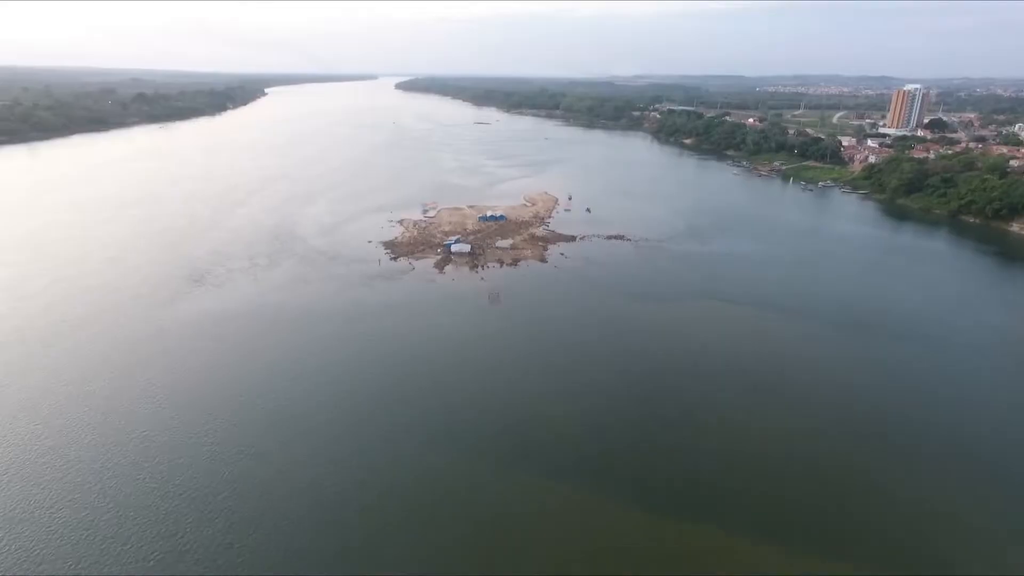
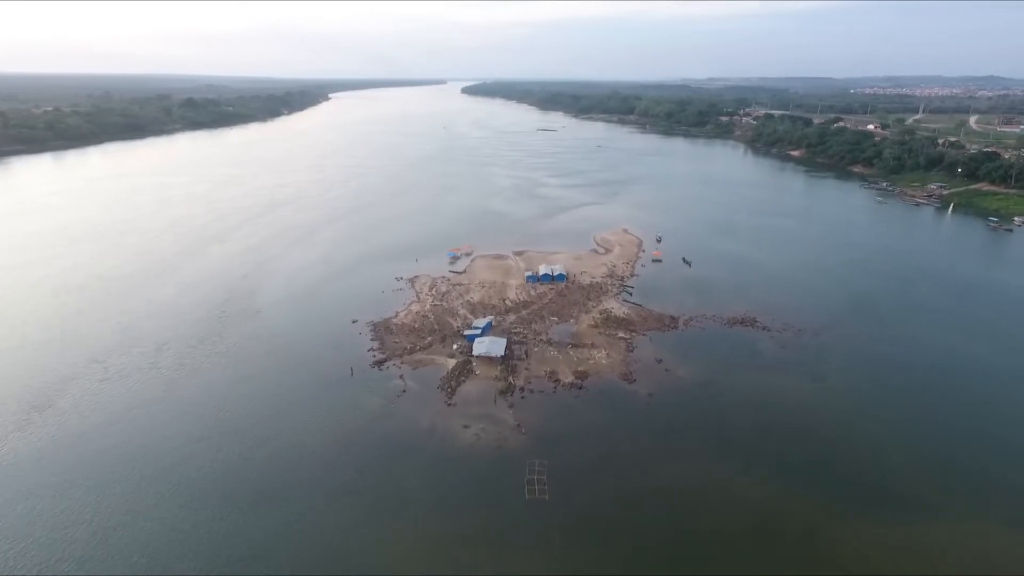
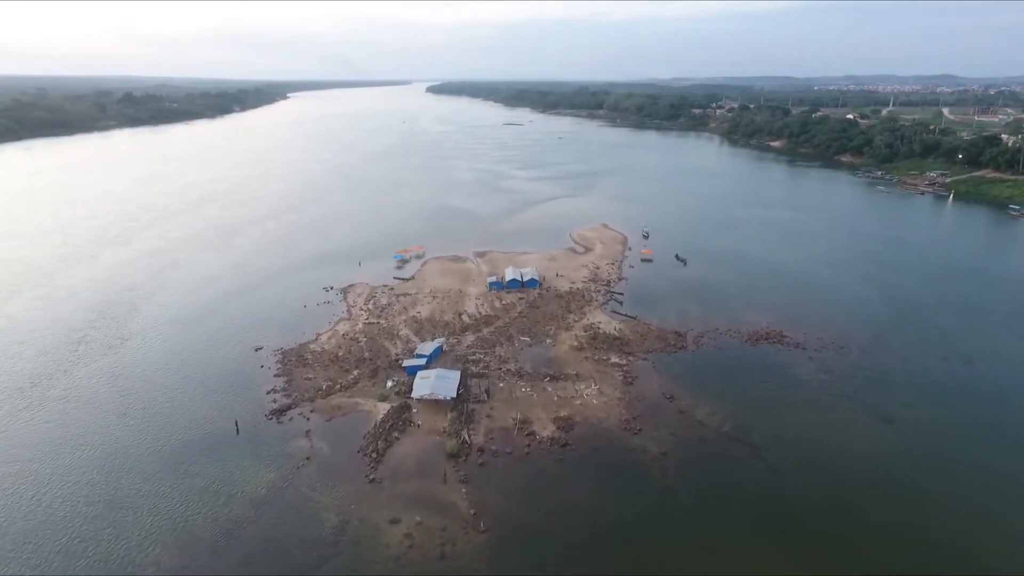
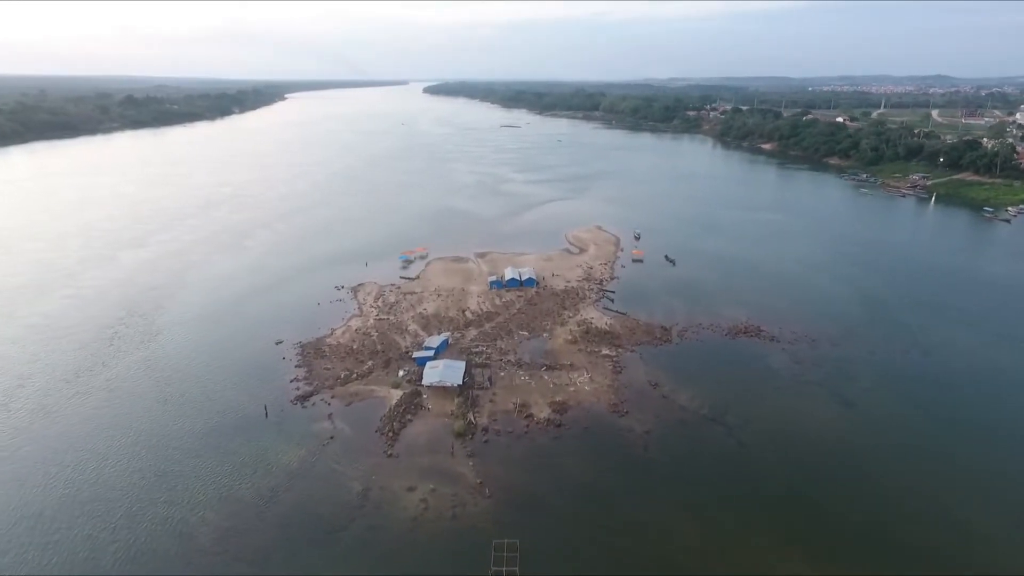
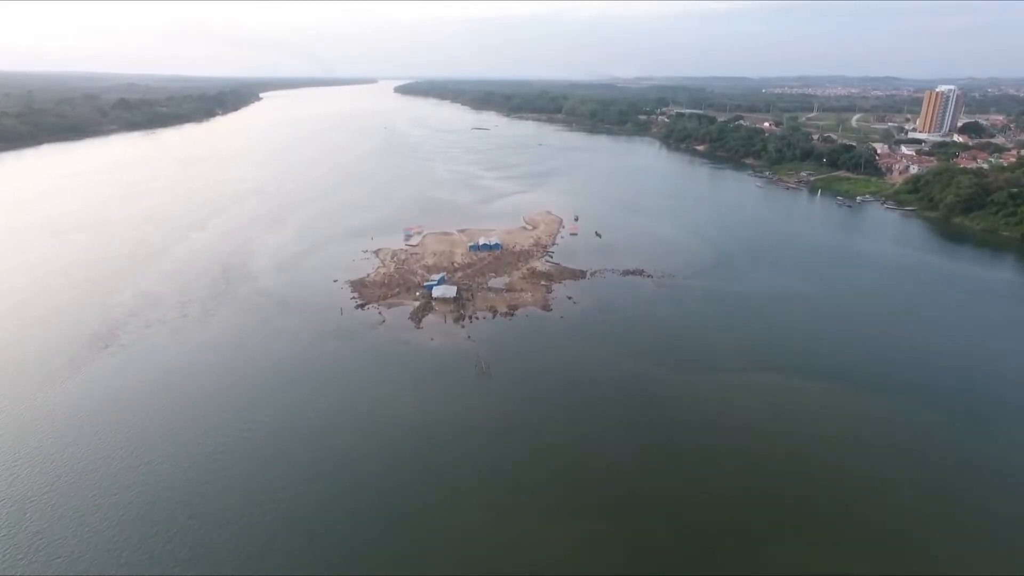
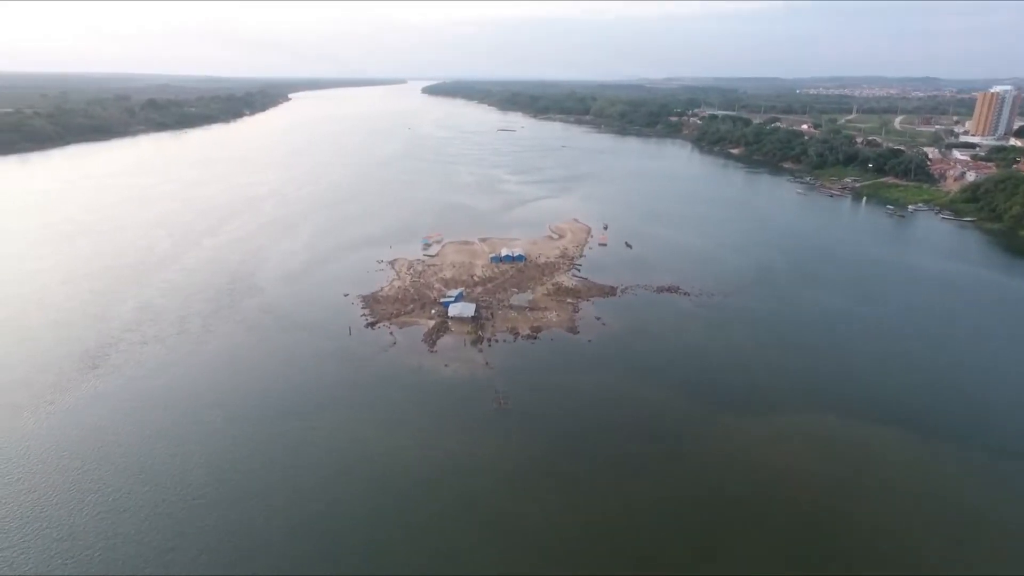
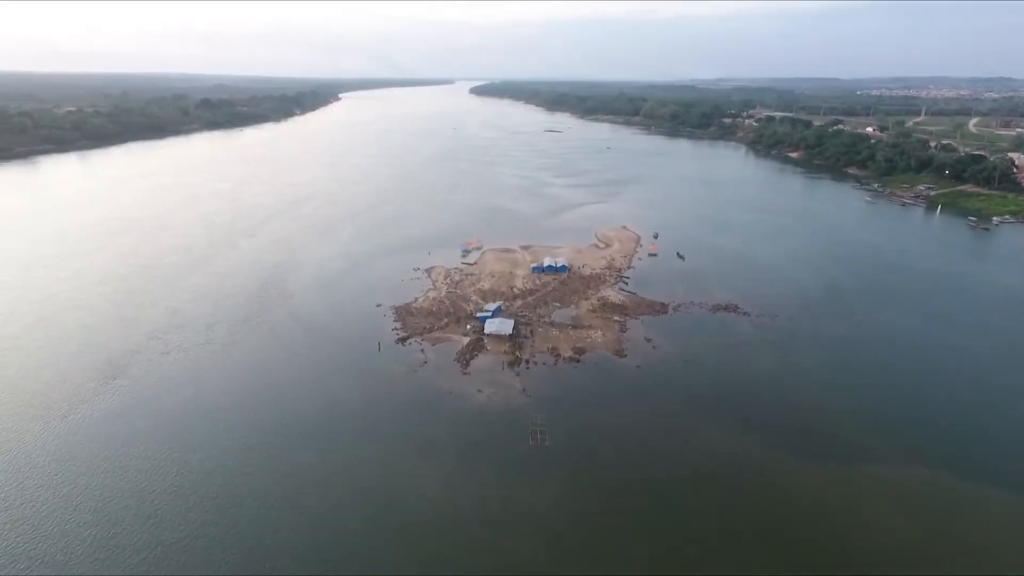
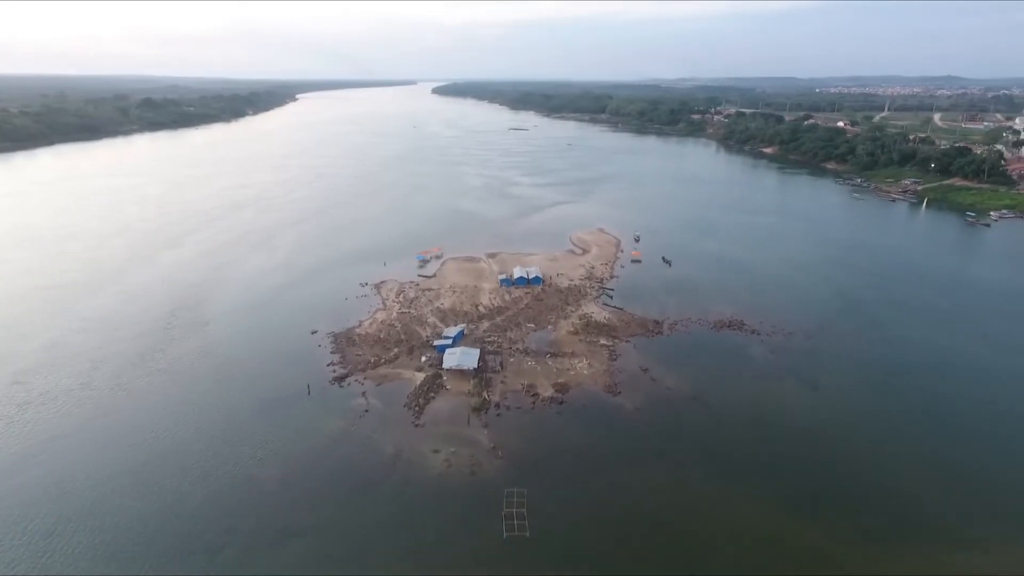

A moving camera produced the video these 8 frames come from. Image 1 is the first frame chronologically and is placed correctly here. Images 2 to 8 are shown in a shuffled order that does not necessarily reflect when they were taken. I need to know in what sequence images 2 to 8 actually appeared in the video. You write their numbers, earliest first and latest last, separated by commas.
5, 6, 7, 2, 8, 4, 3
